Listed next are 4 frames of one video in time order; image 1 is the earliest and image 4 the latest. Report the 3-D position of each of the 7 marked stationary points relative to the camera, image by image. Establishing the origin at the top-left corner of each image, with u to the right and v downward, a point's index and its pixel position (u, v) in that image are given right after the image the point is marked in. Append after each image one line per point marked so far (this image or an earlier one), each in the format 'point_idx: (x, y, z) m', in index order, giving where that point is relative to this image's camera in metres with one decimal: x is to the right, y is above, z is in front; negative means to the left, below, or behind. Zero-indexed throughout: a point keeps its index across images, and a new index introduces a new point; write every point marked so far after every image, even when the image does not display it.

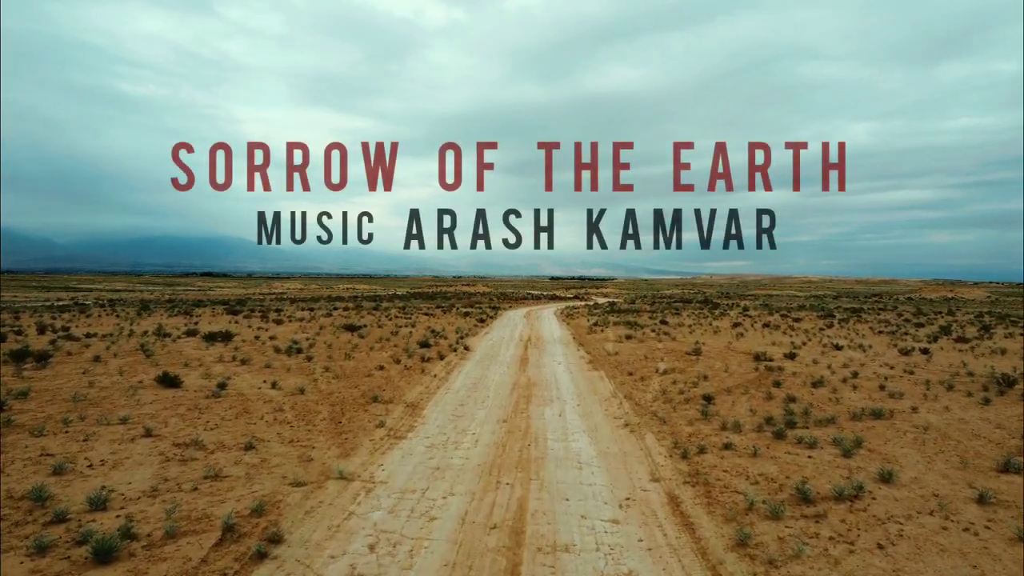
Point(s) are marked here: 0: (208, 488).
0: (-5.6, -3.7, +9.4) m
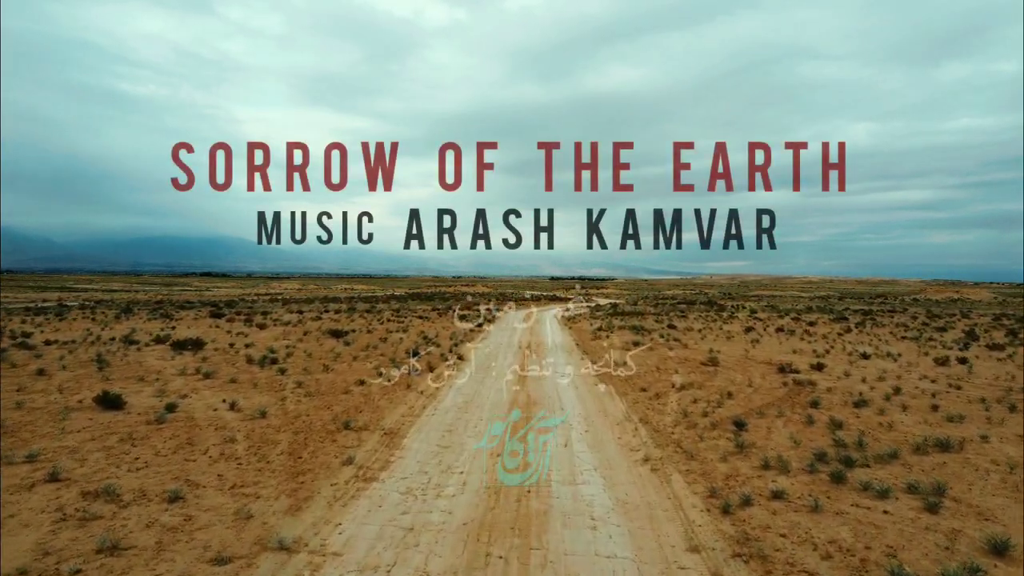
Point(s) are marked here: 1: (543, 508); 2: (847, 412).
0: (-5.7, -3.9, +7.0) m
1: (+0.6, -4.0, +9.3) m
2: (+10.1, -3.7, +15.3) m
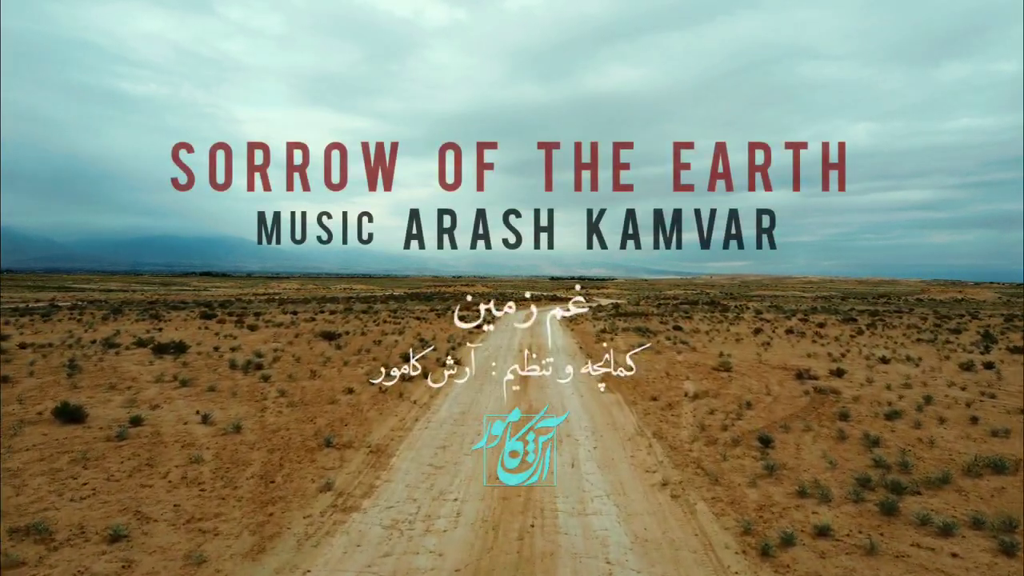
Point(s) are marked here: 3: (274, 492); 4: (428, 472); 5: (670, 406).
0: (-5.7, -3.9, +5.7) m
1: (+0.6, -4.0, +7.9) m
2: (+10.1, -3.8, +14.0) m
3: (-4.5, -3.9, +9.7) m
4: (-1.8, -3.9, +11.0) m
5: (+5.0, -3.7, +16.2) m
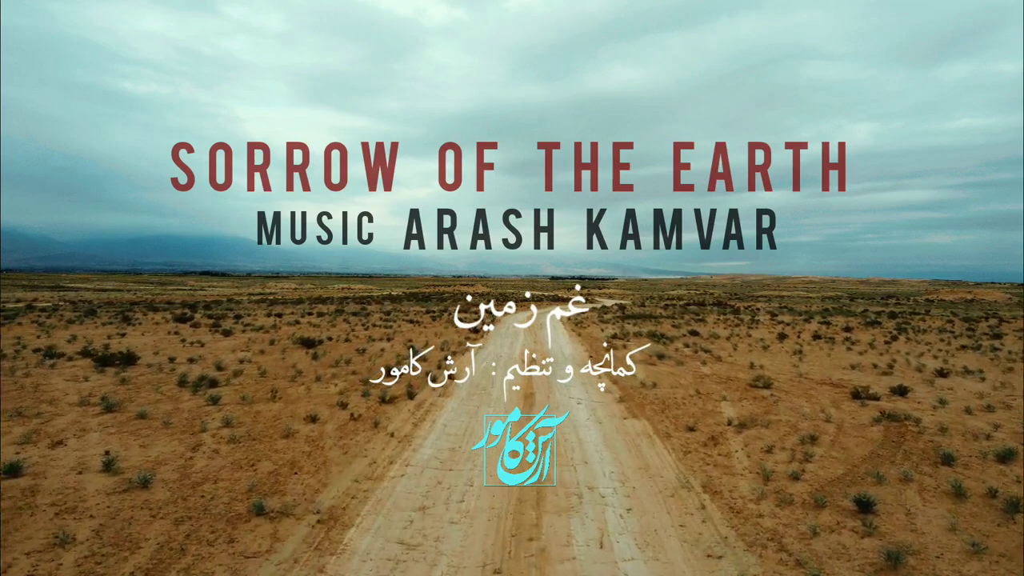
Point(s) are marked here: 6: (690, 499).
0: (-5.6, -4.0, +2.3) m
1: (+0.6, -4.1, +4.6) m
2: (+10.2, -3.8, +10.7) m
3: (-4.5, -4.0, +6.4) m
4: (-1.7, -4.0, +7.6) m
5: (+5.1, -3.8, +12.8) m
6: (+3.3, -4.0, +9.6) m
